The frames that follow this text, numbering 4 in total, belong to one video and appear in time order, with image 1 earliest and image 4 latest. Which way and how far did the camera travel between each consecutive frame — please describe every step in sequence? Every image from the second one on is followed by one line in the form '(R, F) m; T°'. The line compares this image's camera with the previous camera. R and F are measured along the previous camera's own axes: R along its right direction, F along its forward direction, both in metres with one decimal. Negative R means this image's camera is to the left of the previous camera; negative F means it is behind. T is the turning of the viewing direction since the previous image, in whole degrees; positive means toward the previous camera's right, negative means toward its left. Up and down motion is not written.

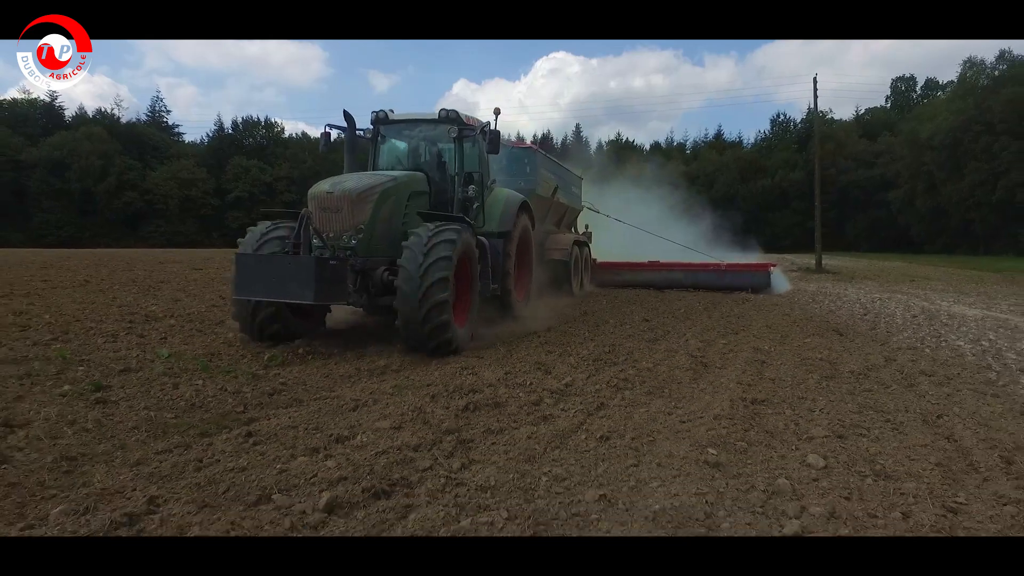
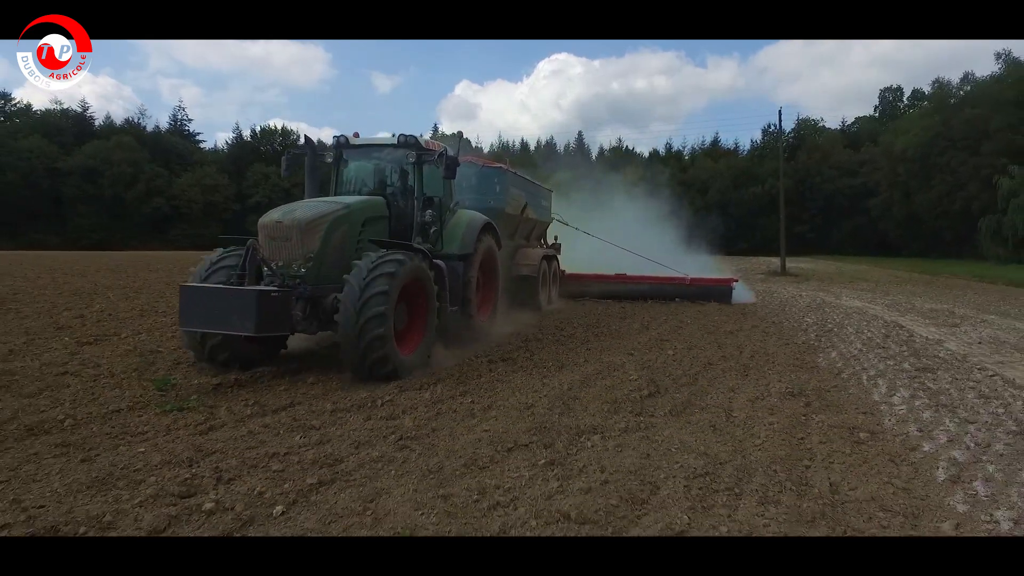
(-0.3, -3.5) m; 0°
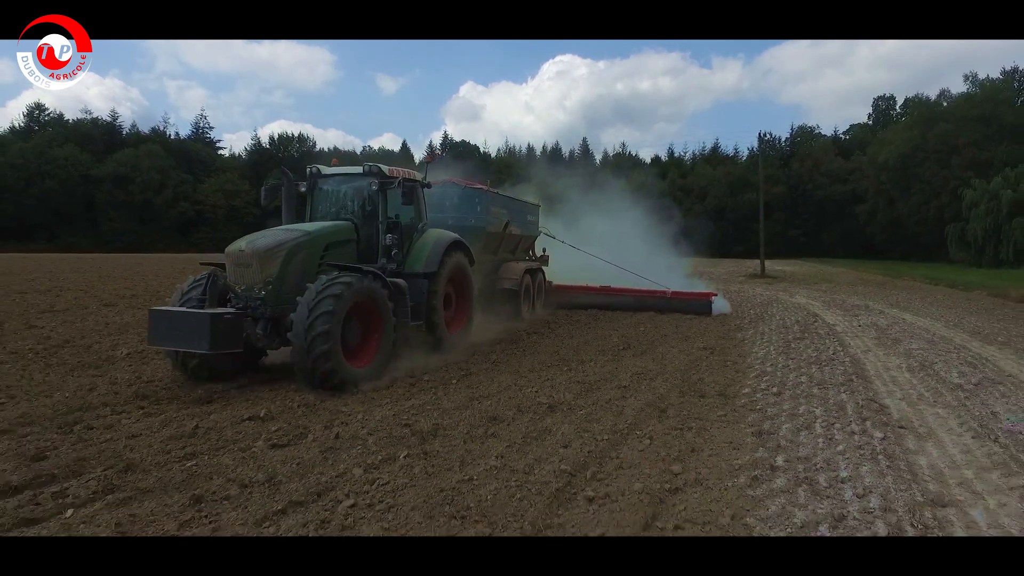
(-0.3, -3.2) m; 0°
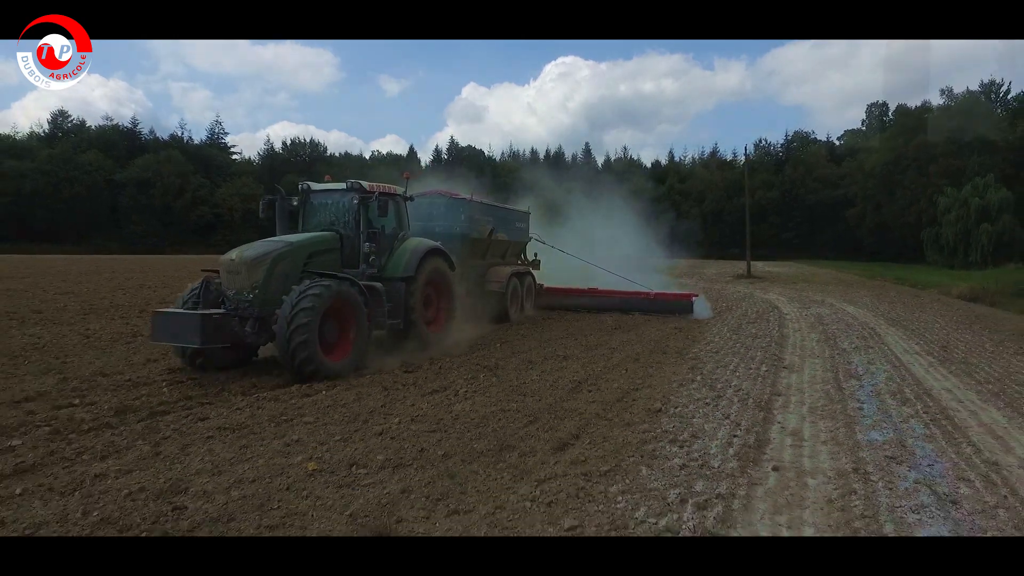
(-0.3, -2.6) m; 0°
